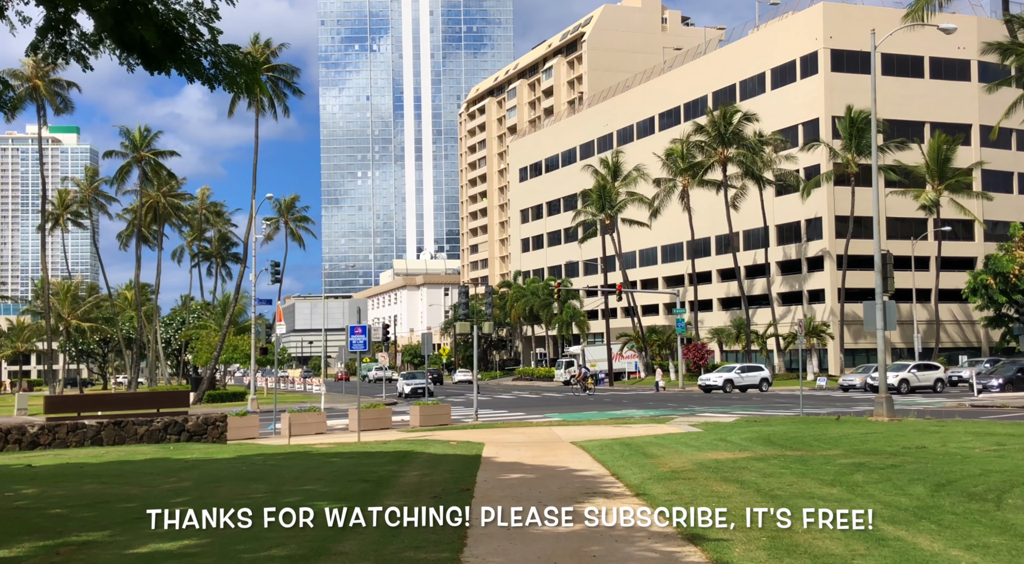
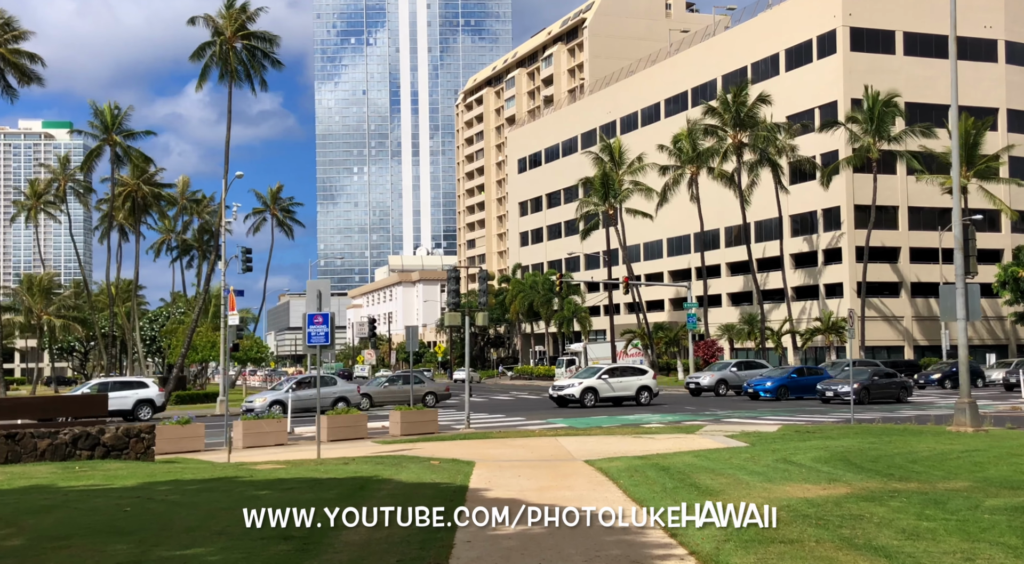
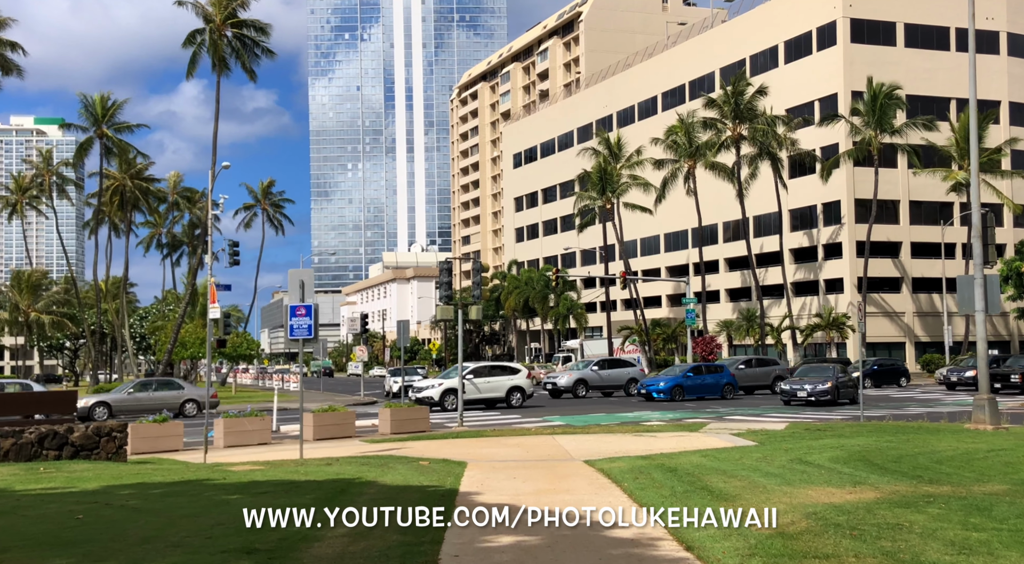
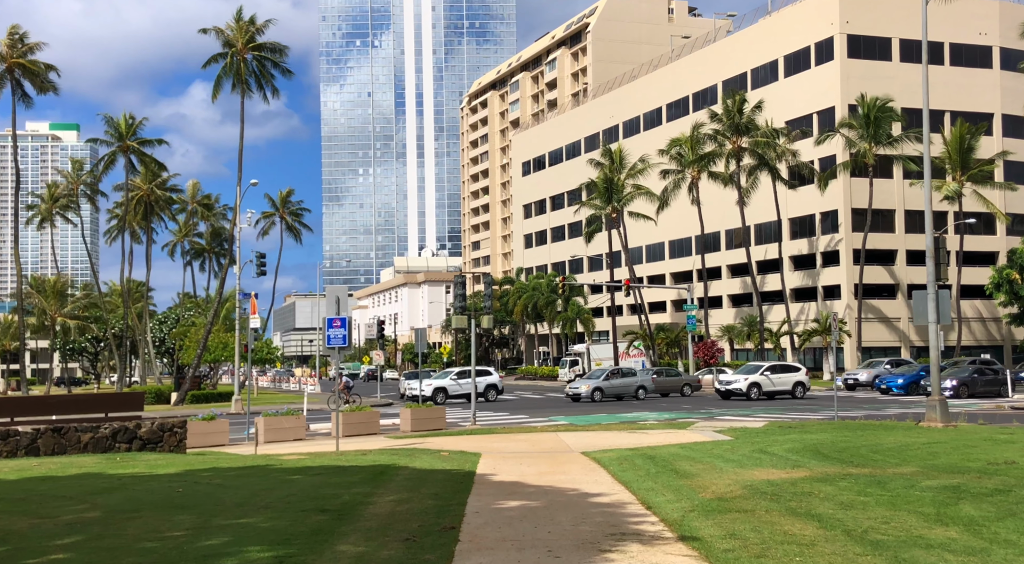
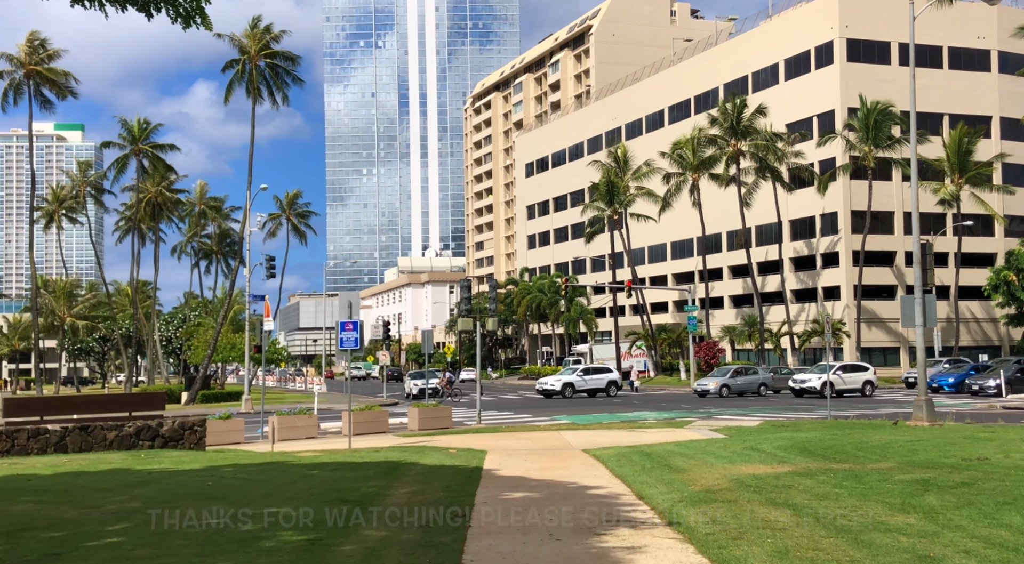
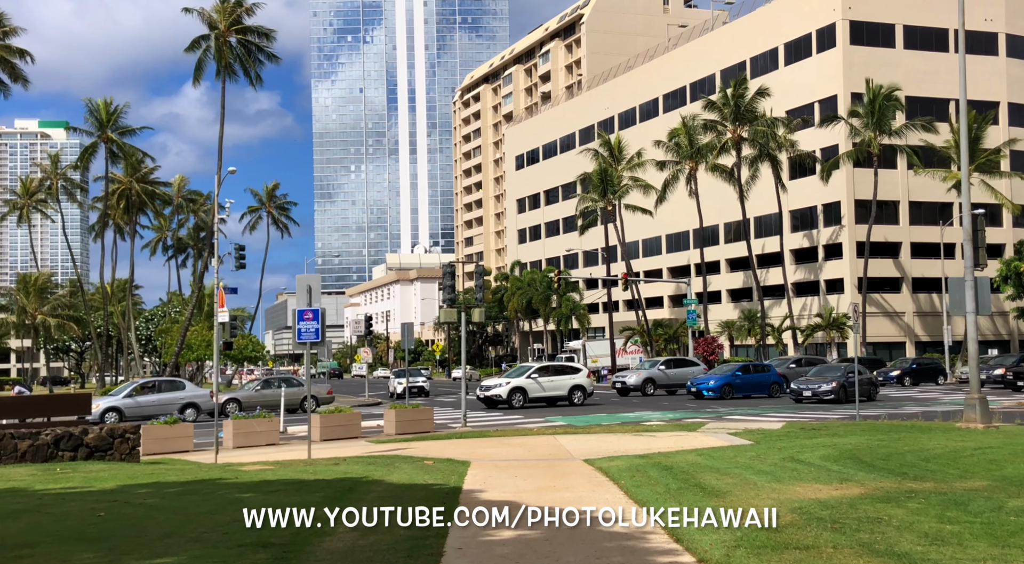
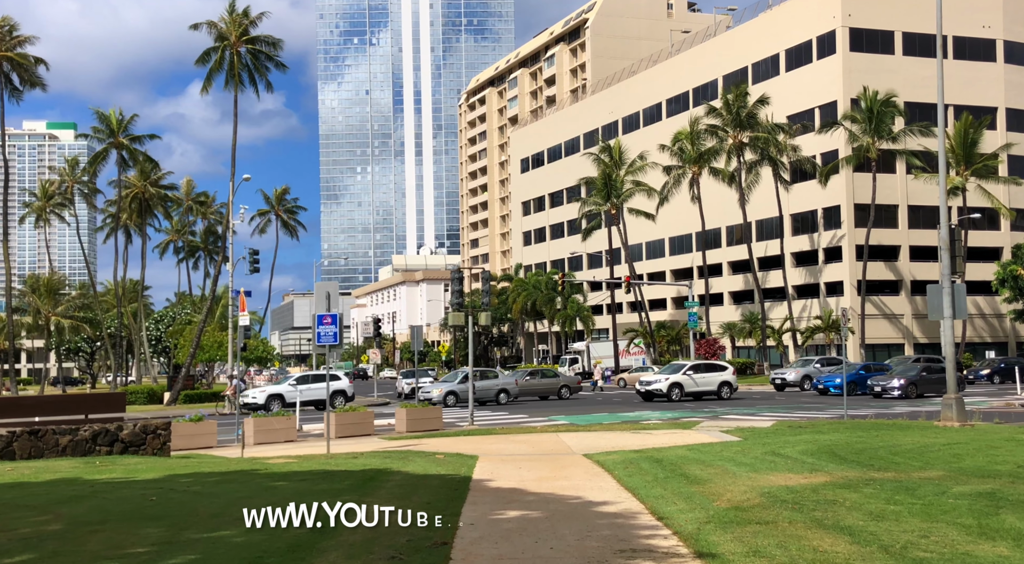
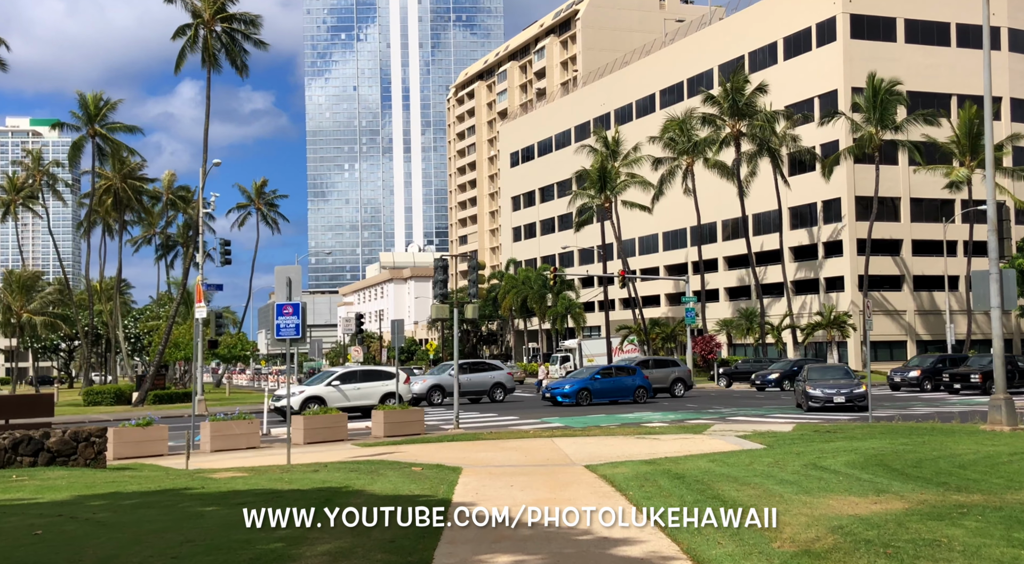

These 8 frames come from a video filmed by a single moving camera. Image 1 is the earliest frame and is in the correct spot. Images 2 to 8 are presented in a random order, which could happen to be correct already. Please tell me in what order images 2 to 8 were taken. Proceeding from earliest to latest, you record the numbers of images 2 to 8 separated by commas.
5, 4, 7, 2, 6, 3, 8
